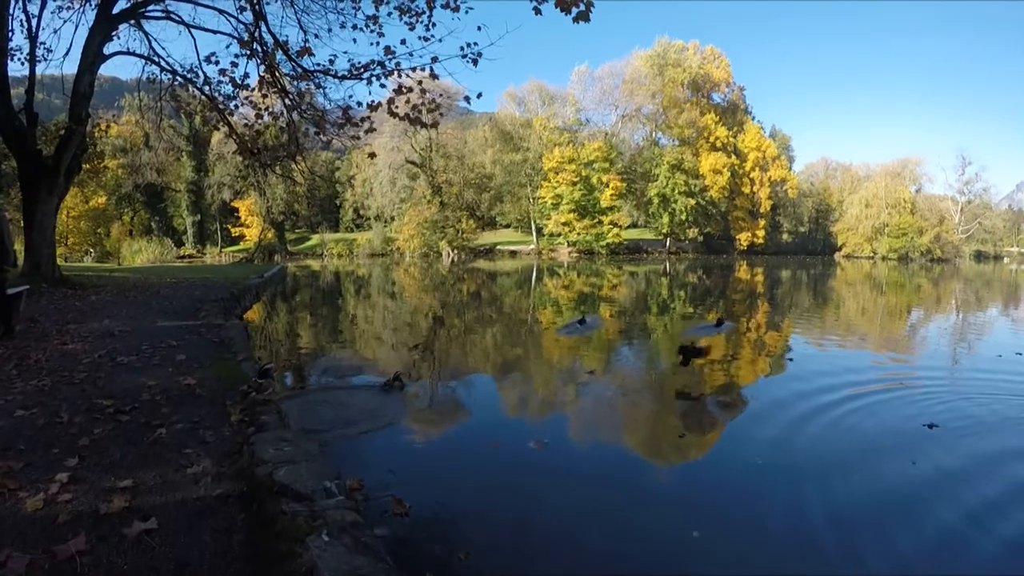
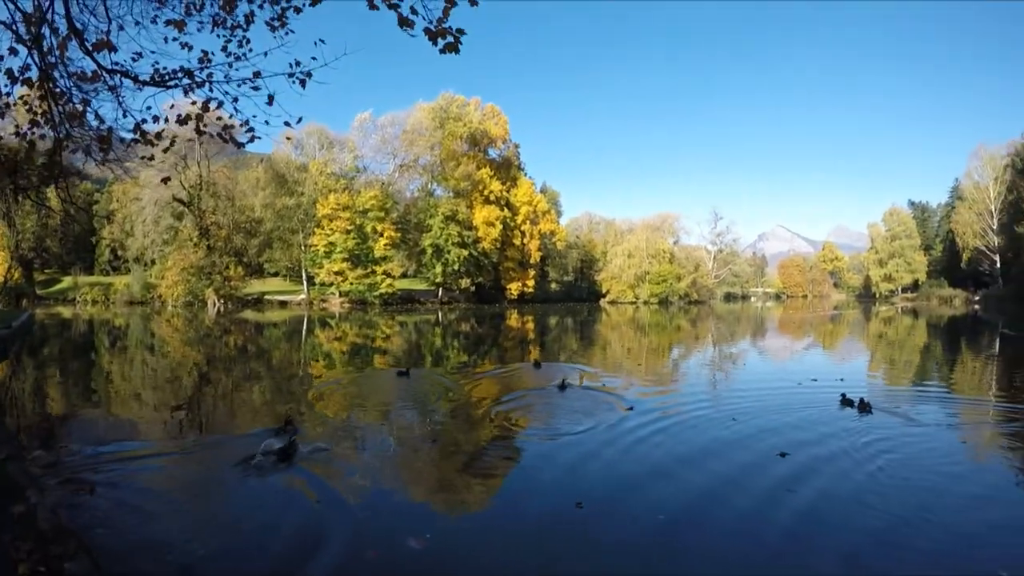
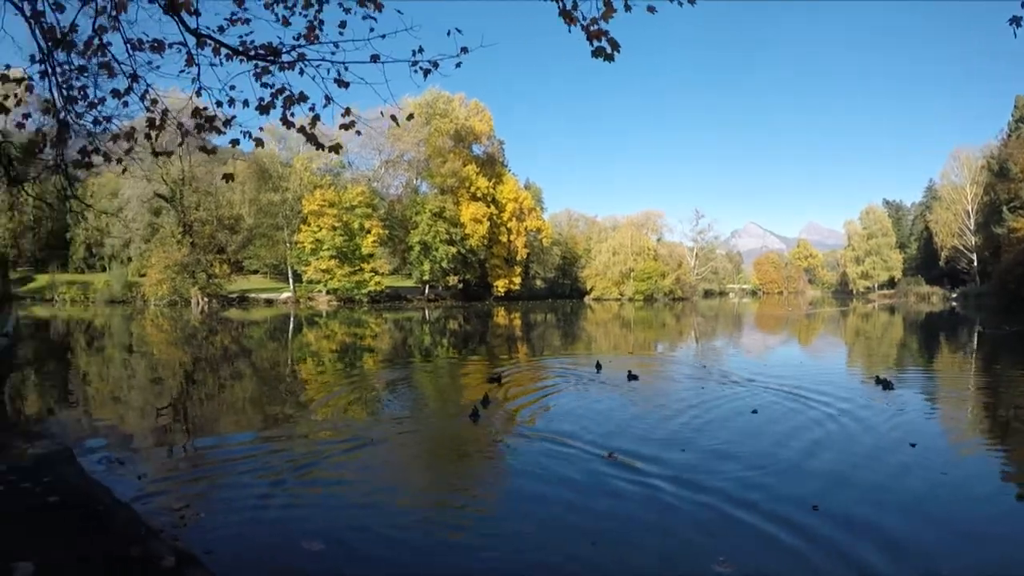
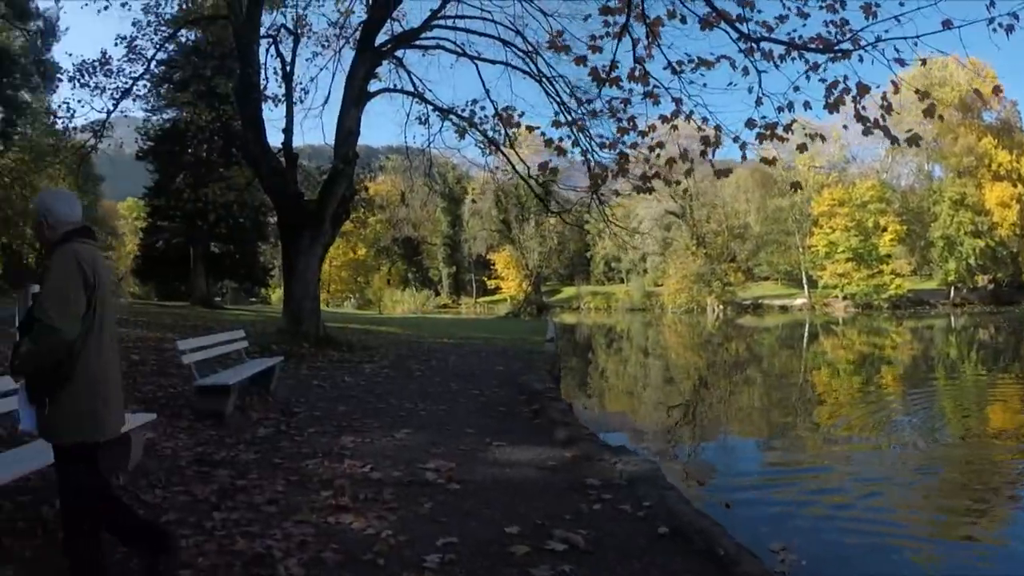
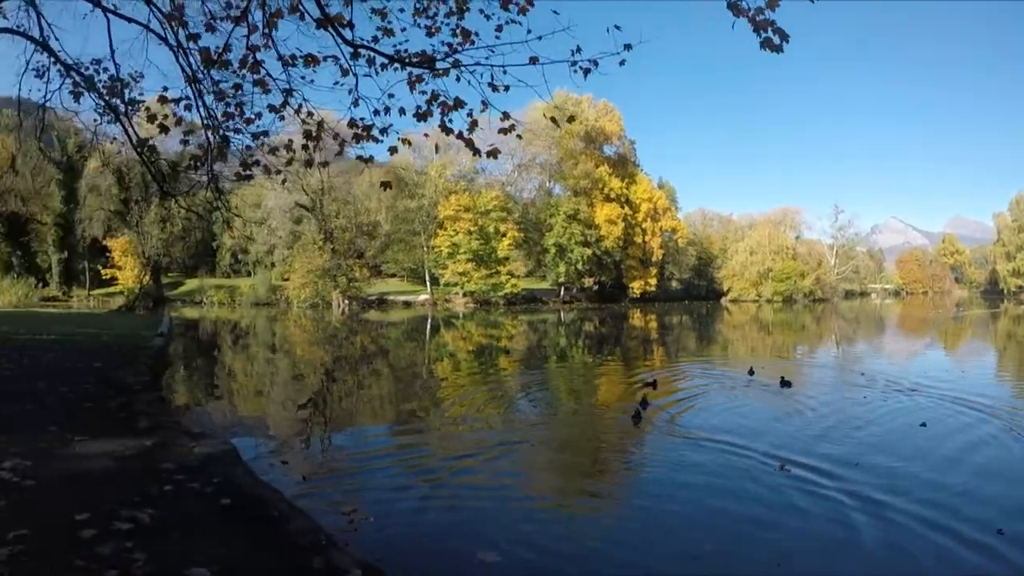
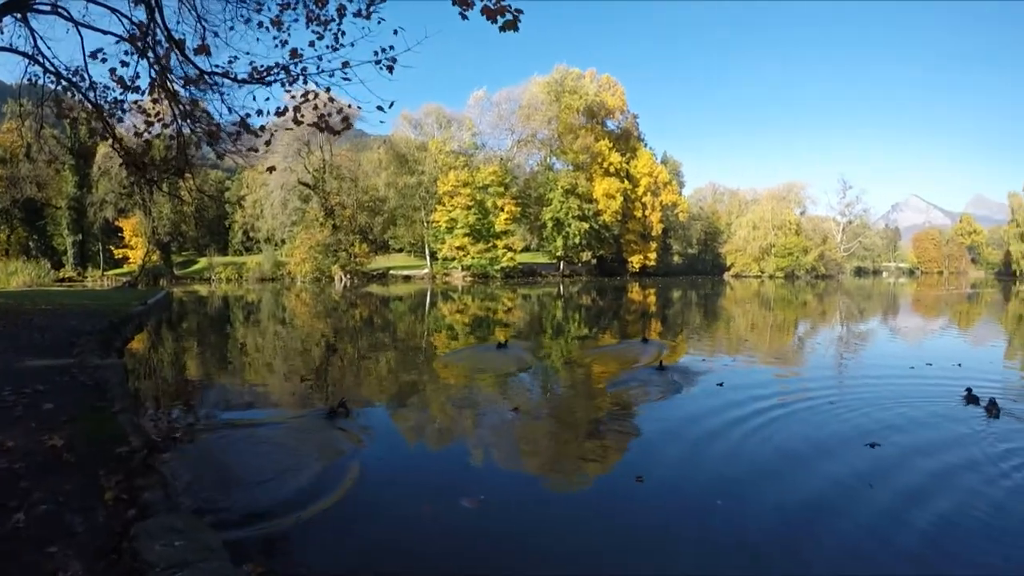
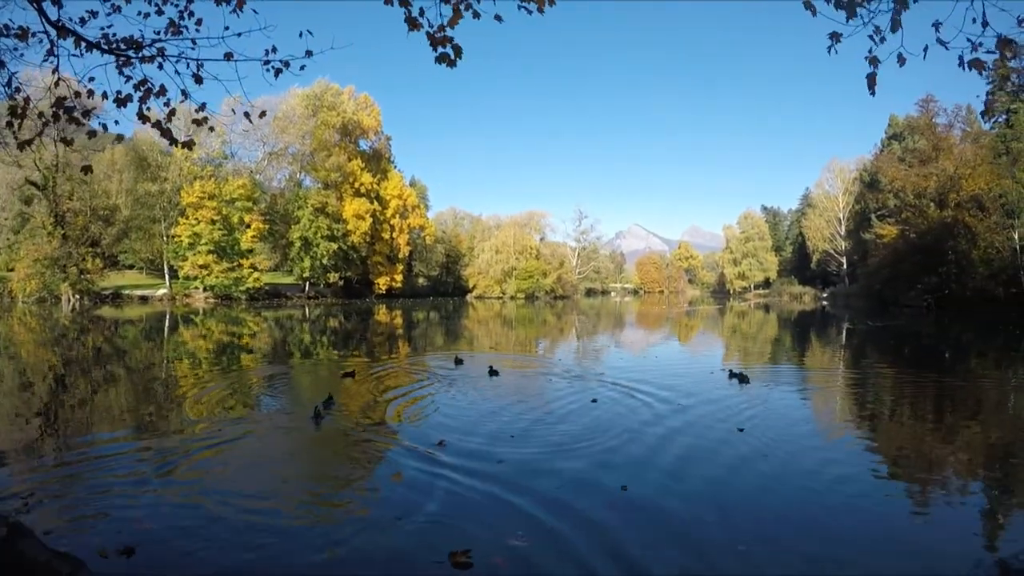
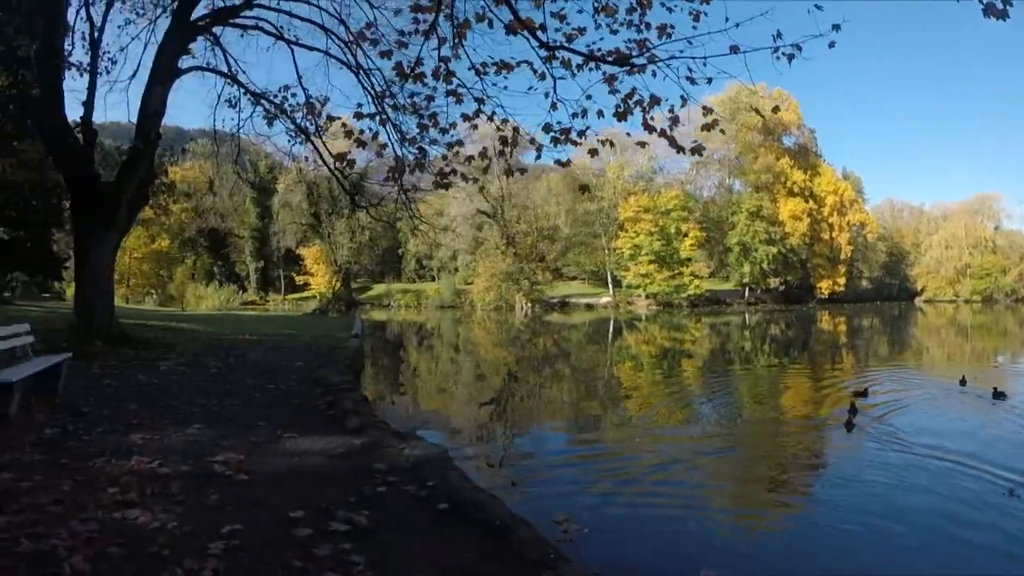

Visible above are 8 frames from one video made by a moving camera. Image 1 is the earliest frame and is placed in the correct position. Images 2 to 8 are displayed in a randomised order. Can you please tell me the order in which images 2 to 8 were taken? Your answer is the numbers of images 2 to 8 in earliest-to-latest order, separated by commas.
6, 2, 7, 3, 5, 8, 4
